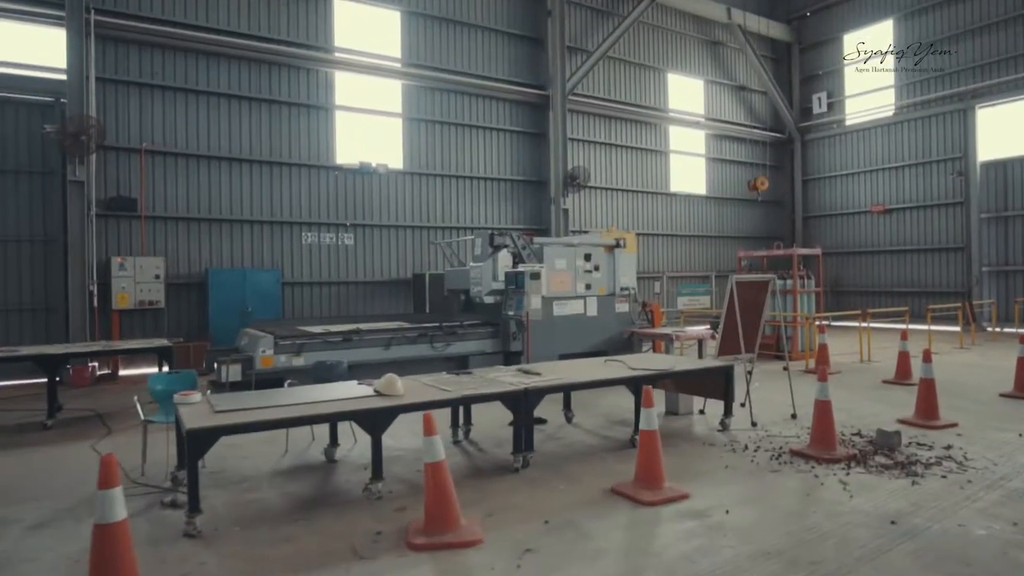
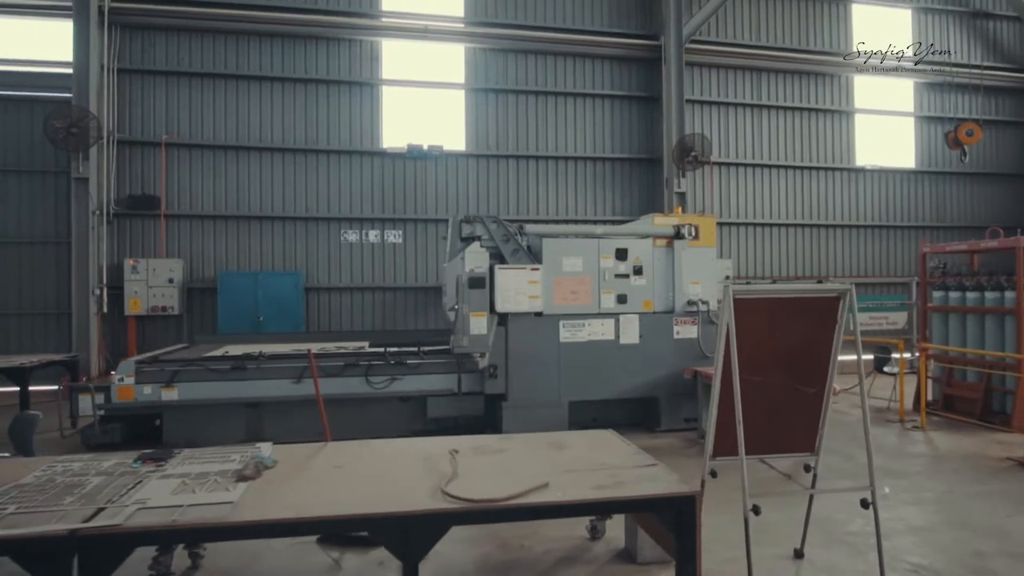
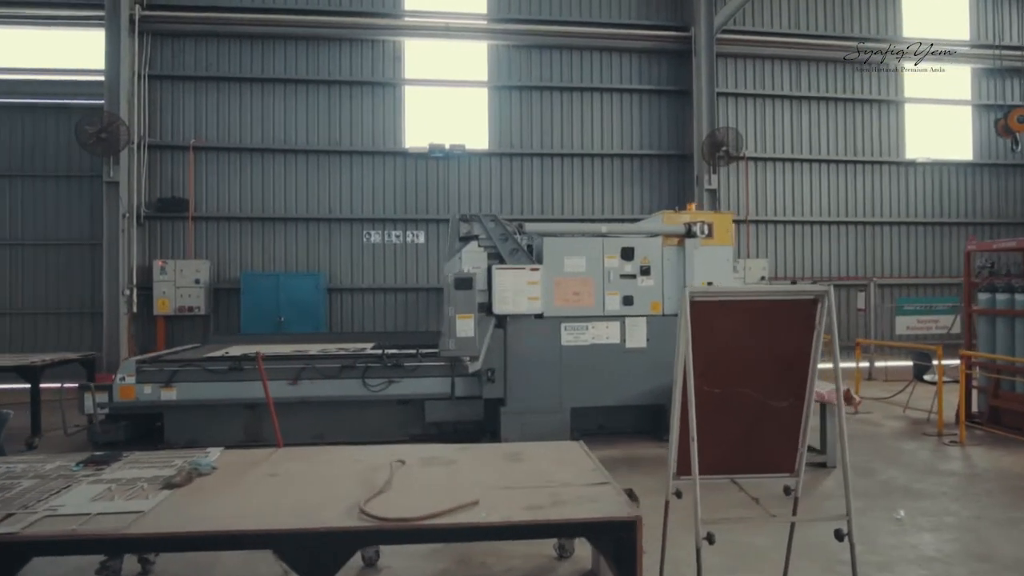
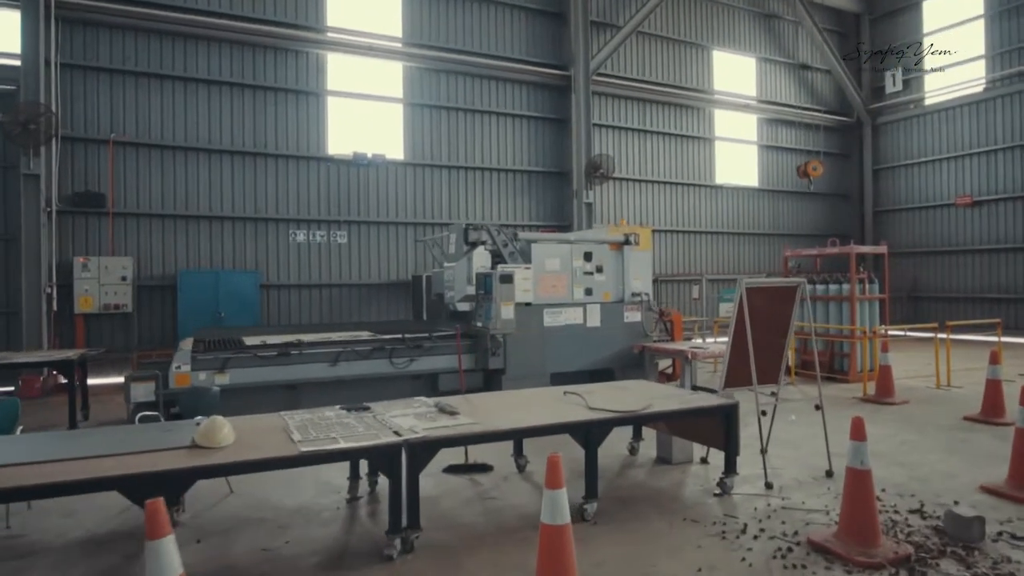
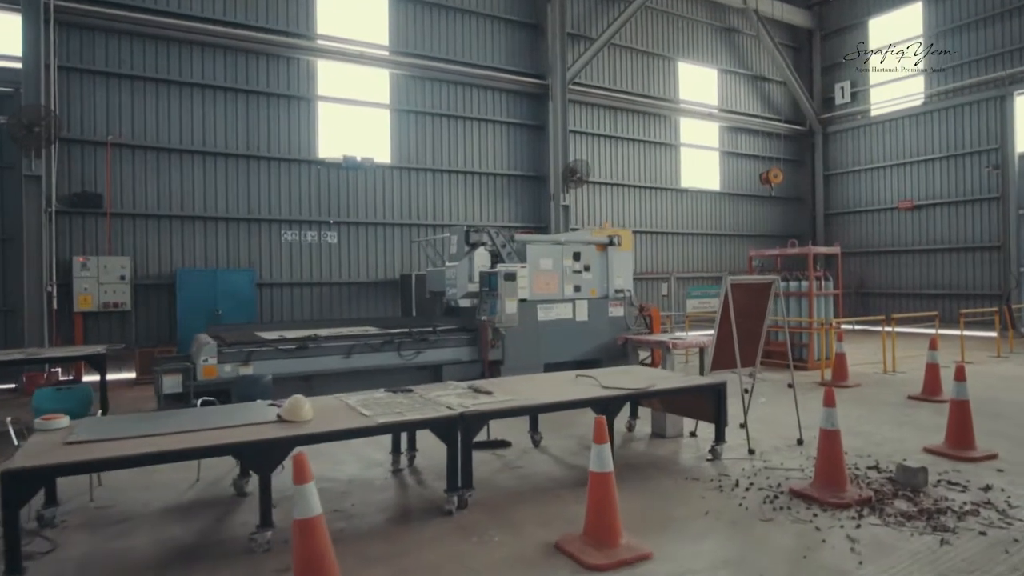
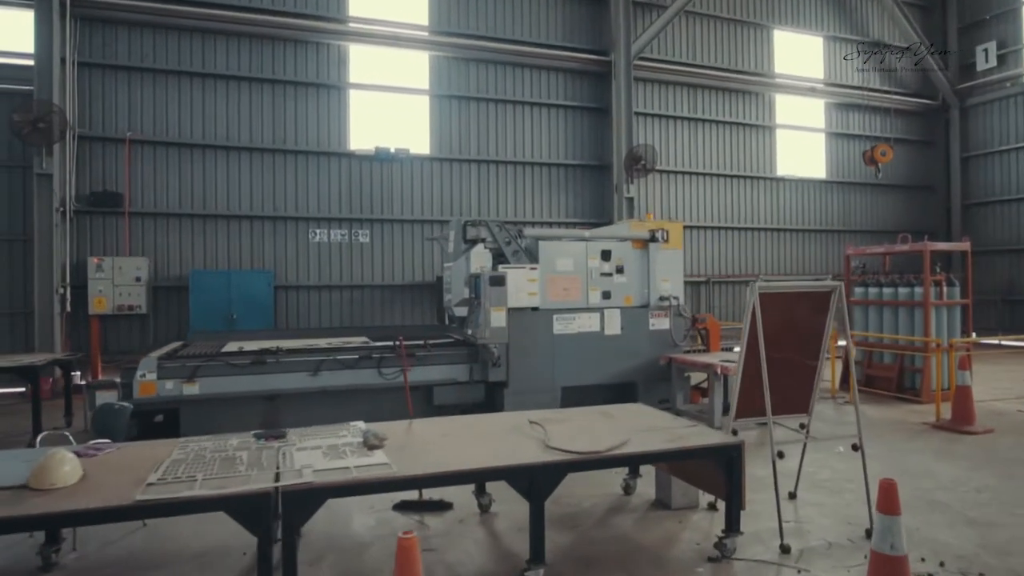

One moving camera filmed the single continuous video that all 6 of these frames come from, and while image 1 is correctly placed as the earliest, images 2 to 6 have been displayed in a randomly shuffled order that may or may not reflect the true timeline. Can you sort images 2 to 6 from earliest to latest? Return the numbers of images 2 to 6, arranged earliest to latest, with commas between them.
5, 4, 6, 2, 3
